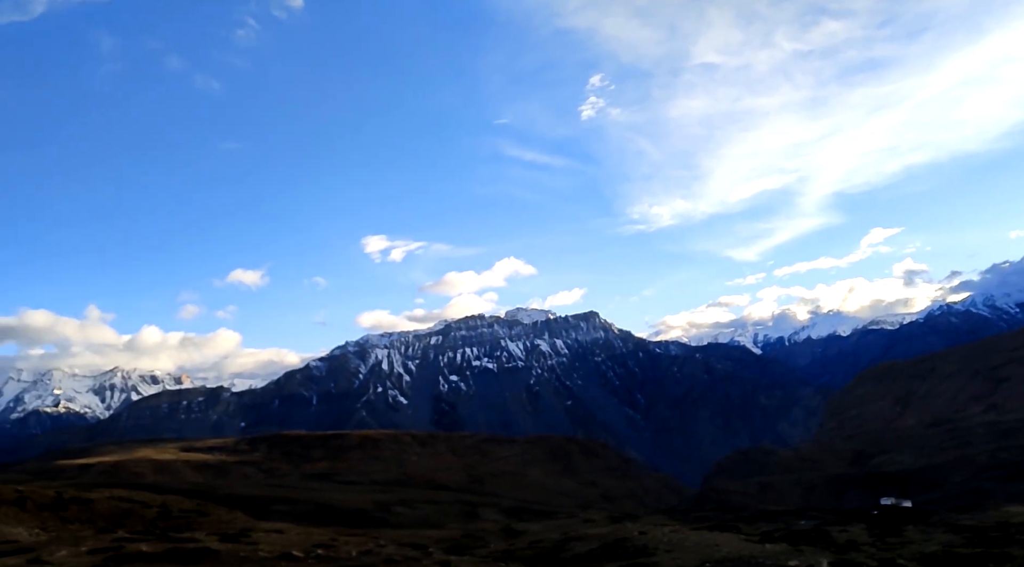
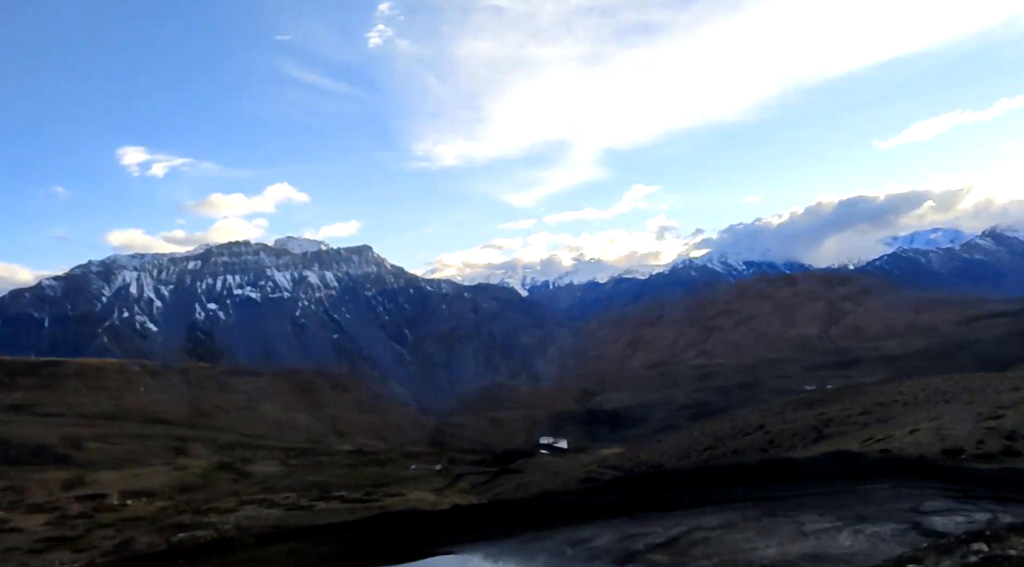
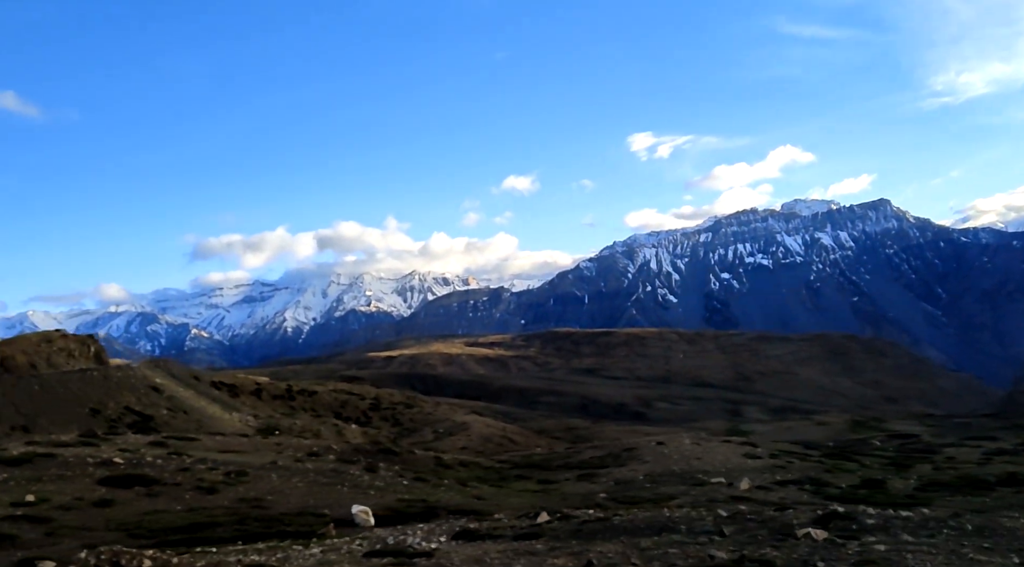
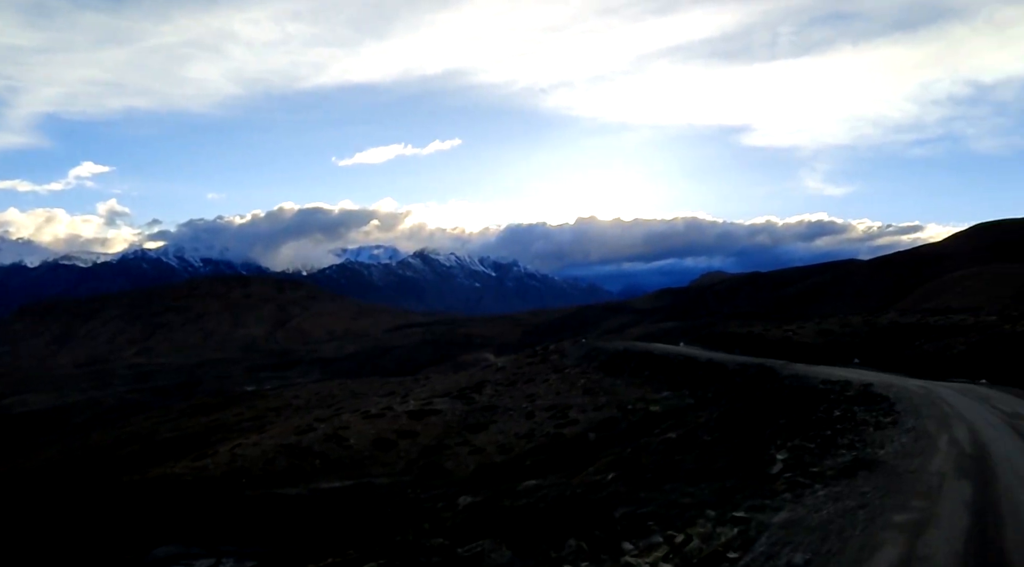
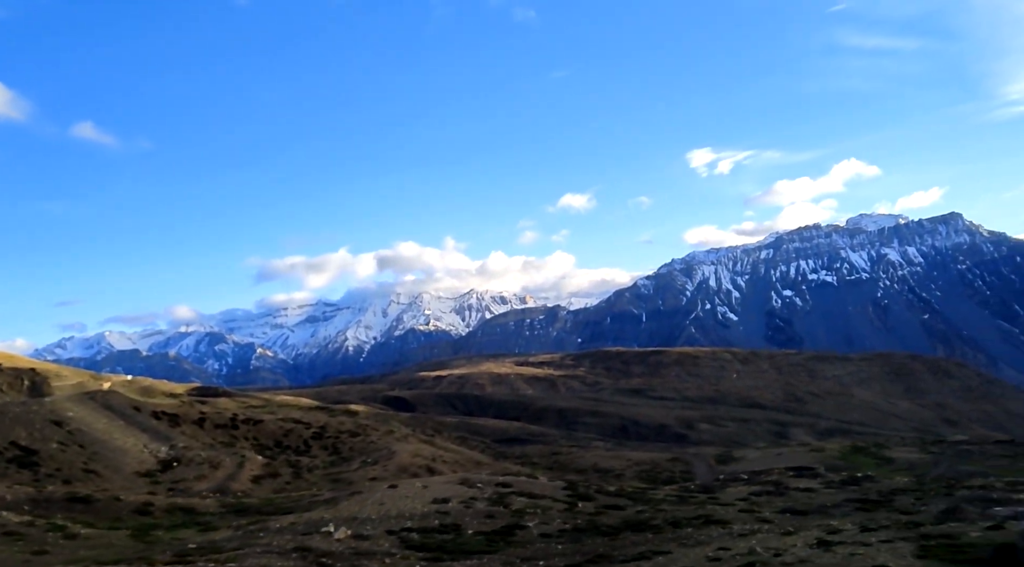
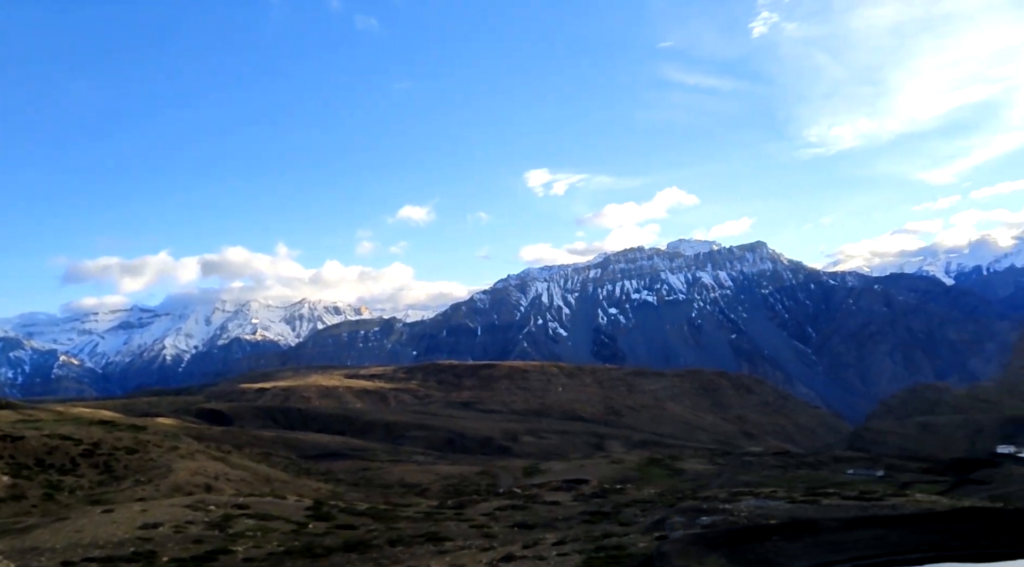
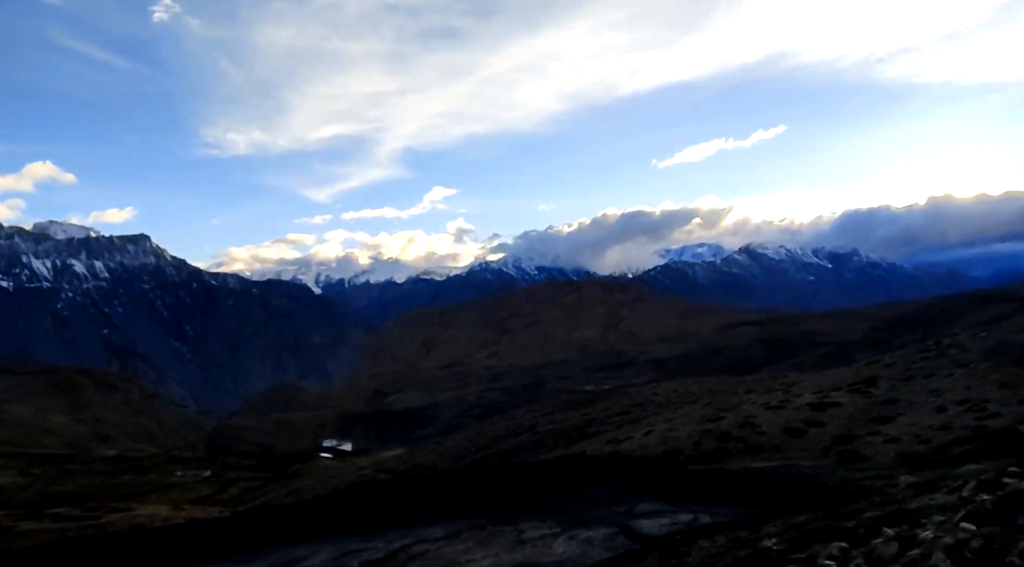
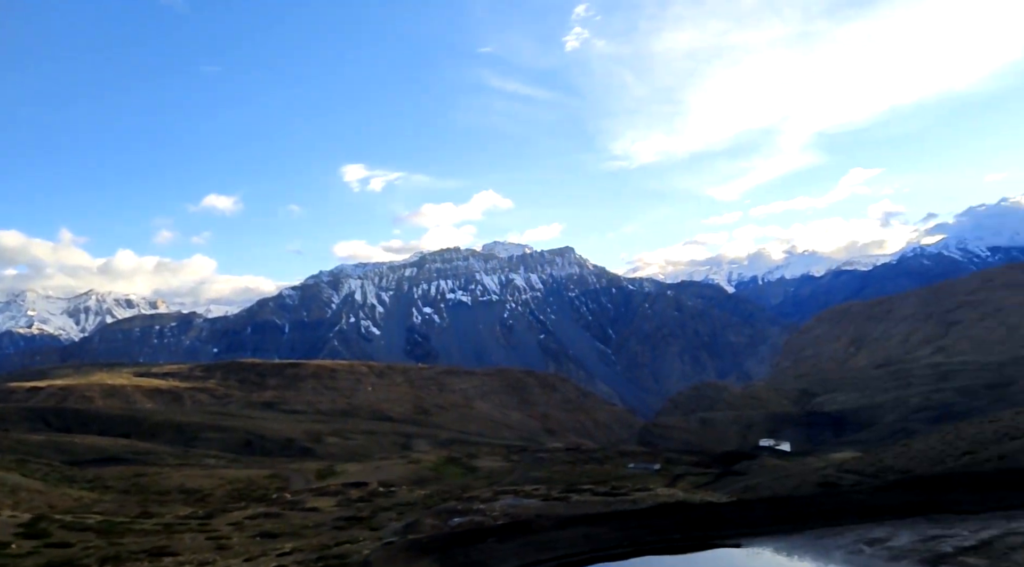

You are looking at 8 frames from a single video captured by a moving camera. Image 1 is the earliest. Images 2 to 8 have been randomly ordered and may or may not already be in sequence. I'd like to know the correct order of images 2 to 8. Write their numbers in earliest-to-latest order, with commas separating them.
3, 5, 6, 8, 2, 7, 4
